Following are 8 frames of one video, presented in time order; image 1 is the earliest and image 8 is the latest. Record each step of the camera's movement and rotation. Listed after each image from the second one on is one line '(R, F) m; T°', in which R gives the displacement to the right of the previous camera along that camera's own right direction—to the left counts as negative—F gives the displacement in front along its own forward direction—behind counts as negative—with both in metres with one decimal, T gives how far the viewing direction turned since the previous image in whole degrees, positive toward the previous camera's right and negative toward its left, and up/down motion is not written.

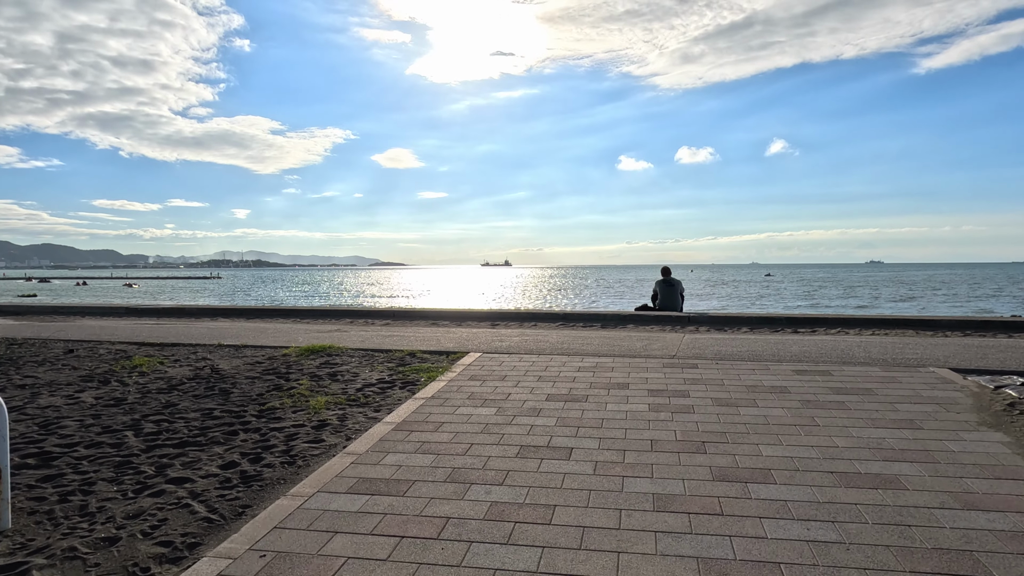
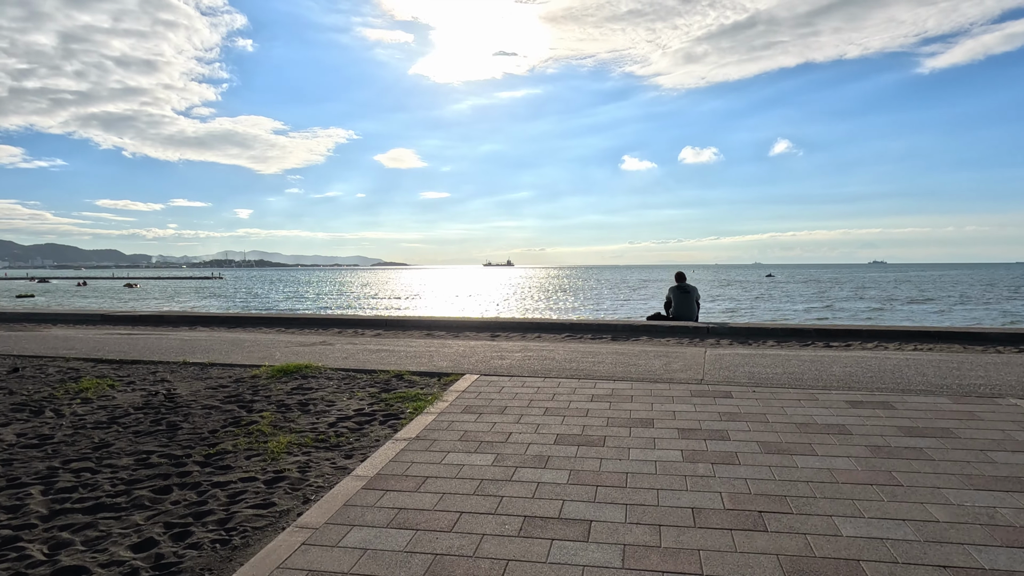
(0.0, +1.1) m; 0°
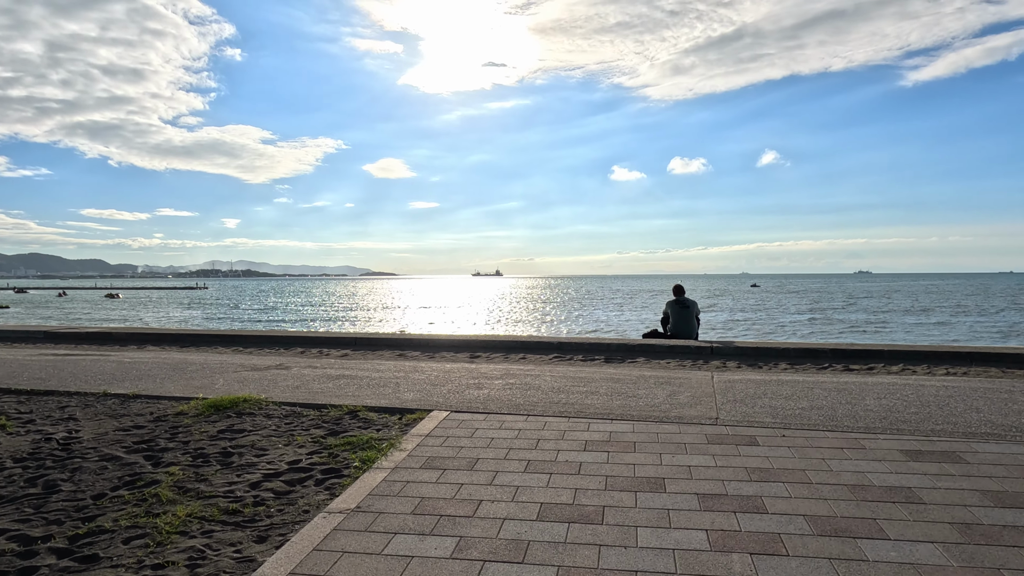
(+0.1, +1.2) m; +1°
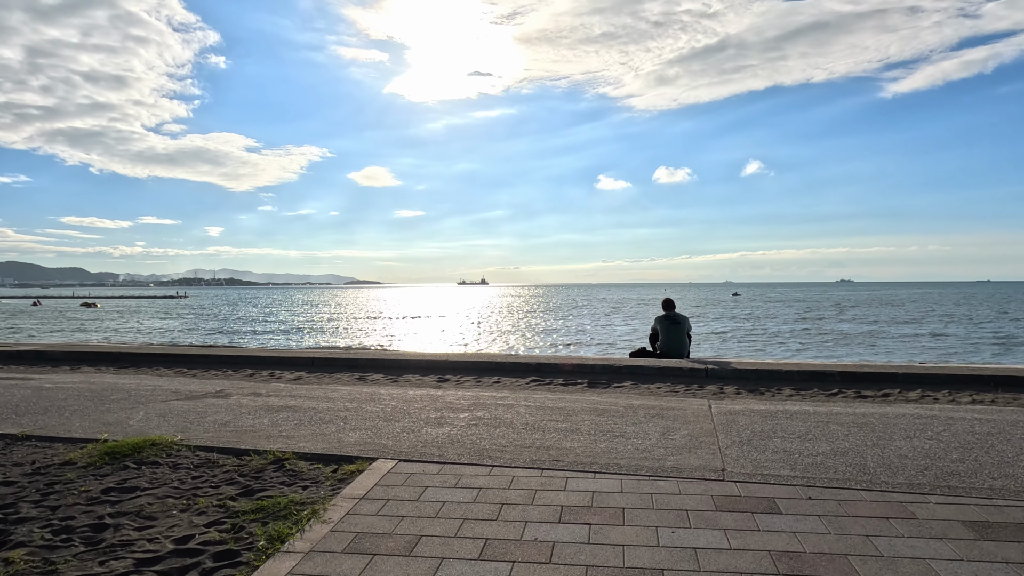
(+0.2, +1.0) m; +1°
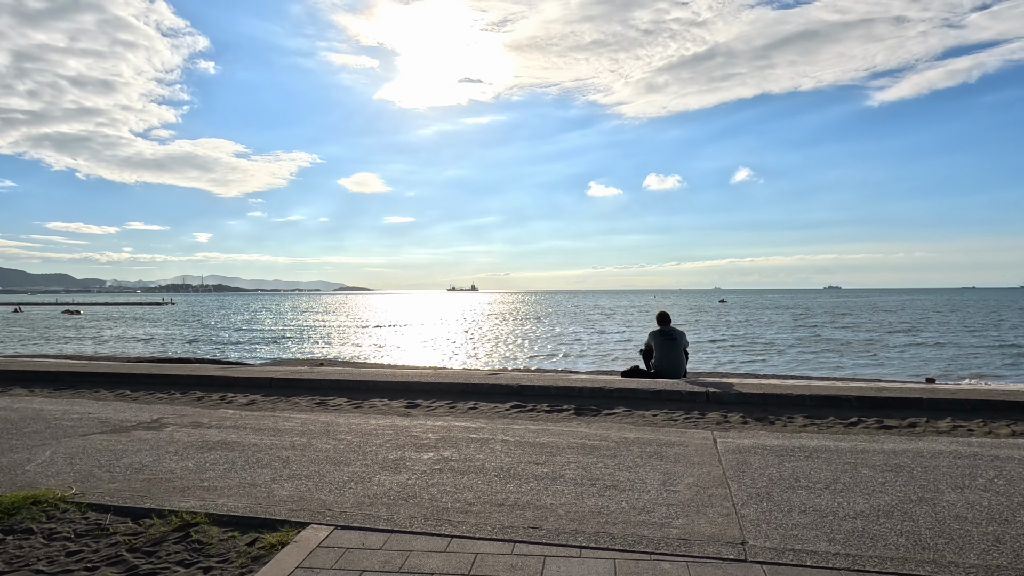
(+0.2, +1.0) m; +1°
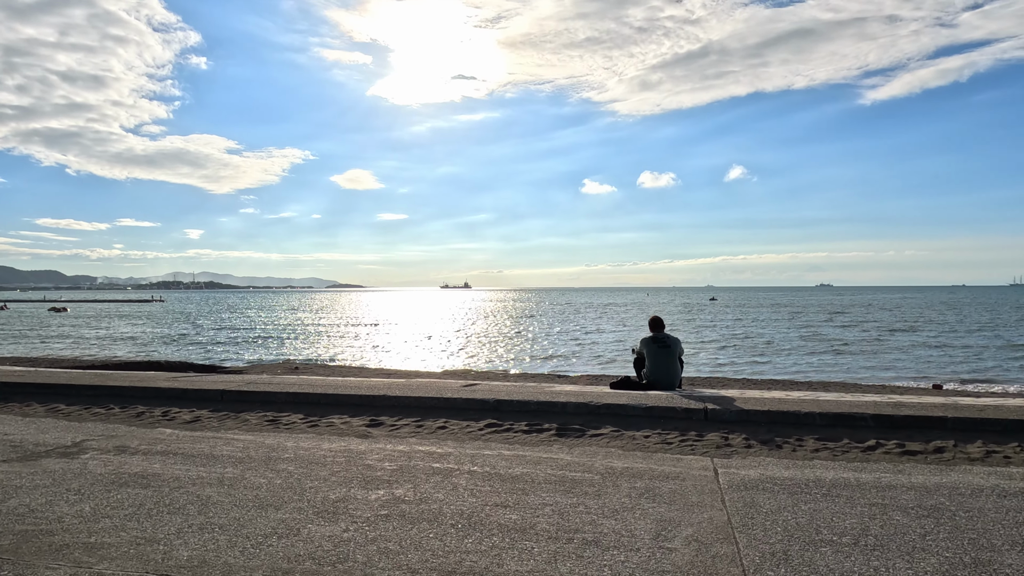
(+0.2, +0.9) m; +1°
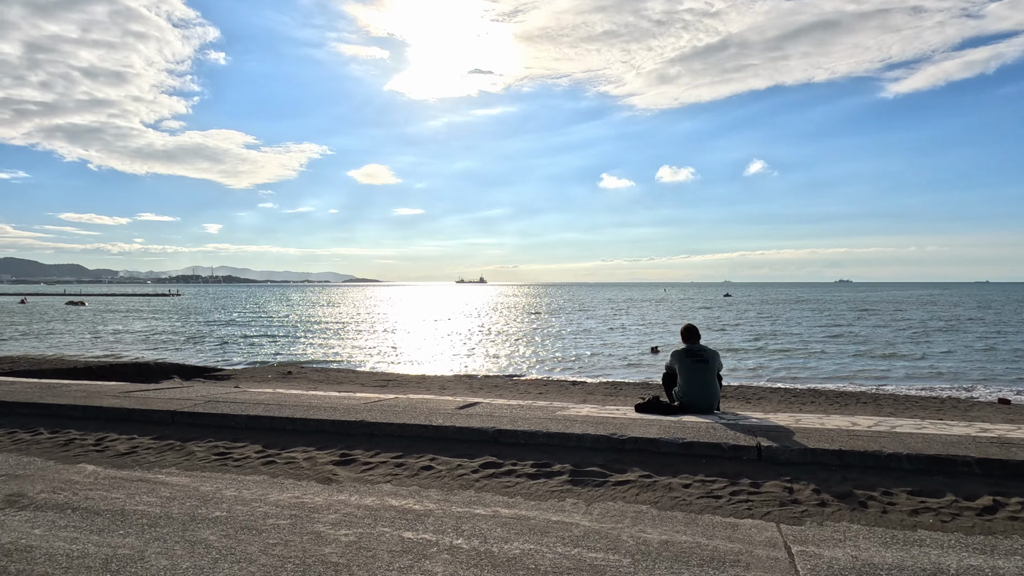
(+0.1, +1.5) m; -1°
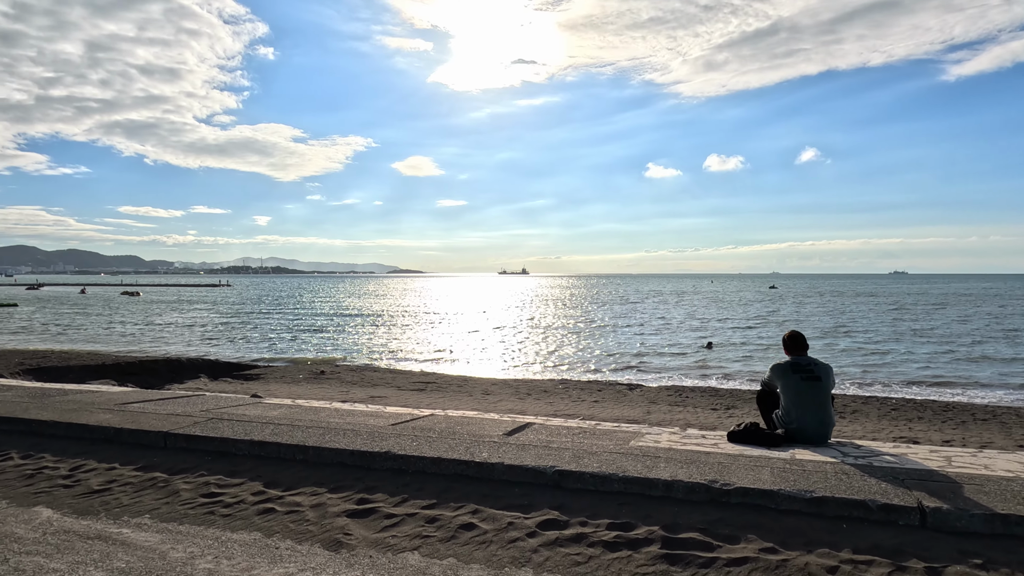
(-0.2, +1.5) m; -4°
